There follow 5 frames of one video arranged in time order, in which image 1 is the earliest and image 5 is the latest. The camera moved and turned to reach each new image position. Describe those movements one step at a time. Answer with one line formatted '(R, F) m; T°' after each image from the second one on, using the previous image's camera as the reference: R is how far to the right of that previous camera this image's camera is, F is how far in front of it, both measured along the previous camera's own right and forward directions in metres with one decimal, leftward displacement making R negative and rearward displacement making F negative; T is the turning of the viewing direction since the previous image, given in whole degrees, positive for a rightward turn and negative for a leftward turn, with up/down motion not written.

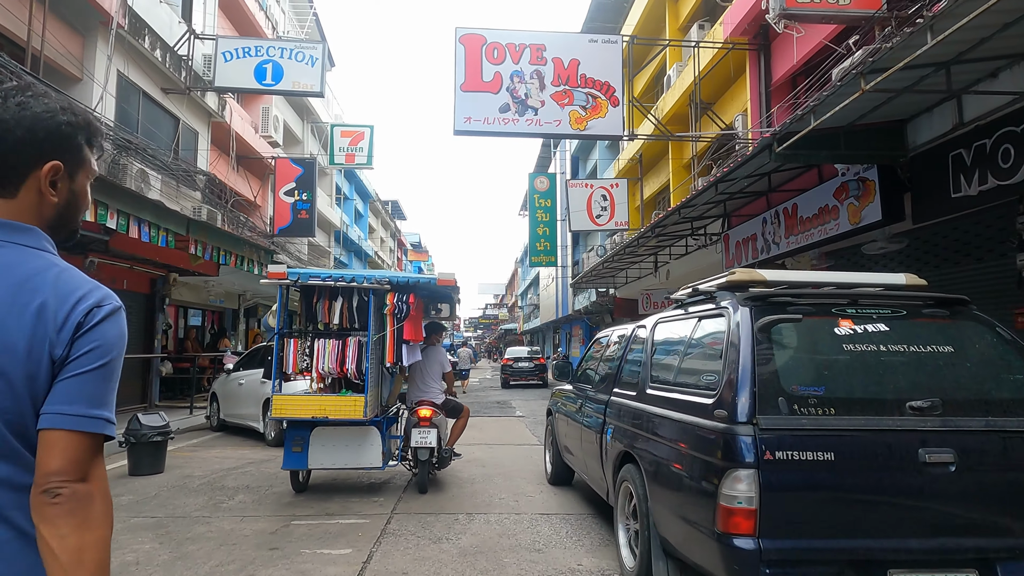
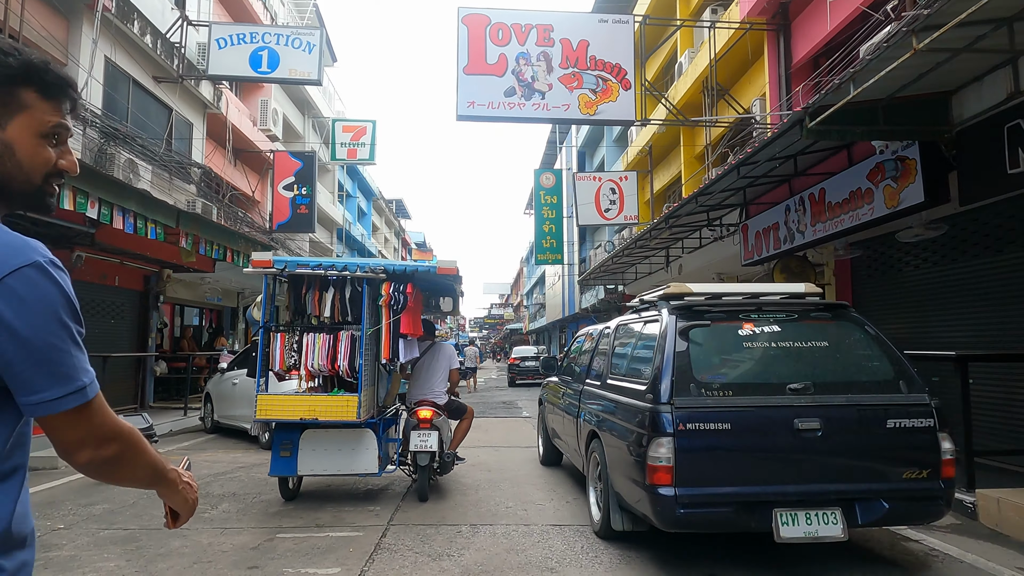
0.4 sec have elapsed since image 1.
(0.0, +0.5) m; 0°
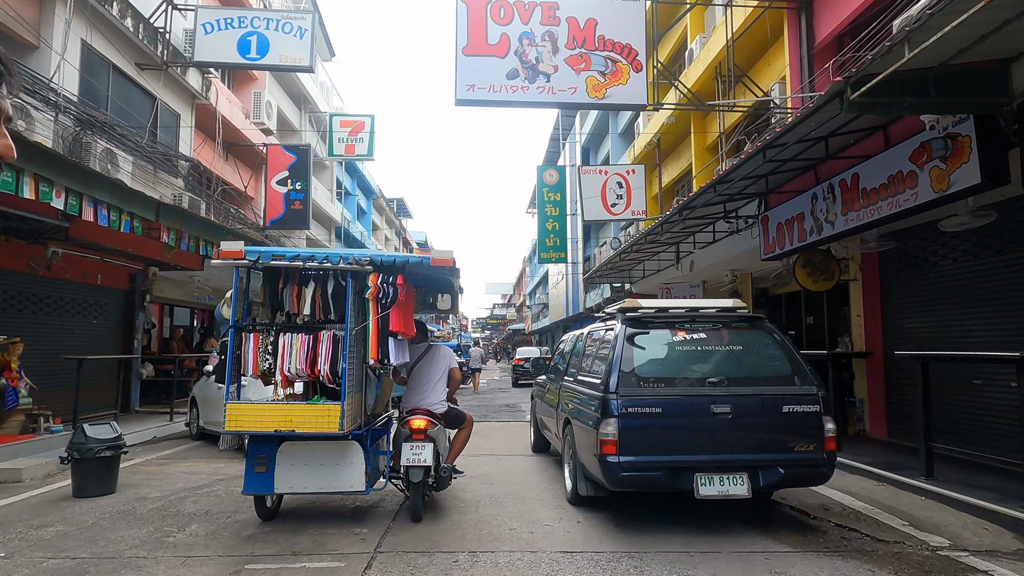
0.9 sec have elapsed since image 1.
(0.0, +0.6) m; 0°
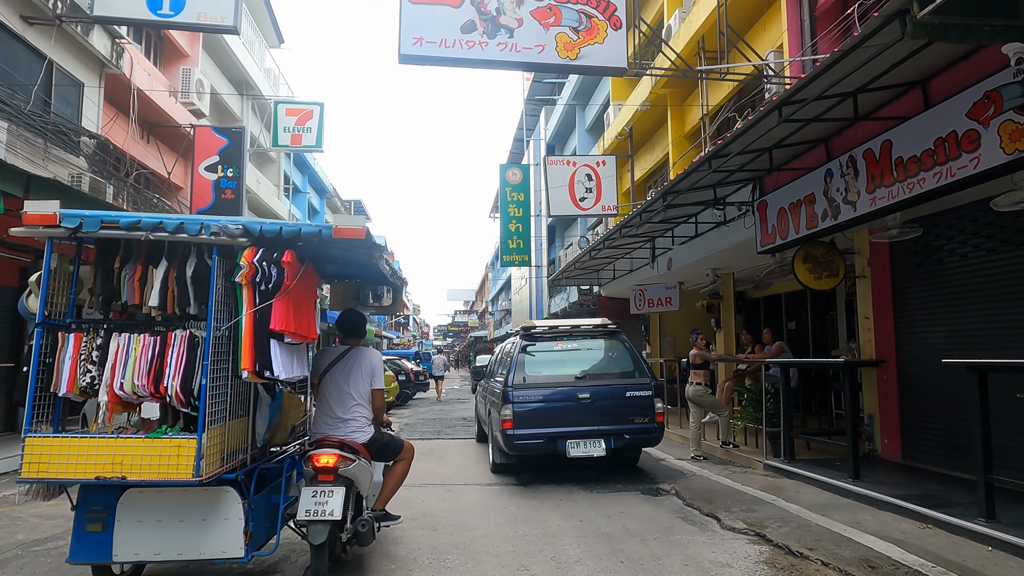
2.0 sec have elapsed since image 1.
(+0.1, +1.4) m; +3°
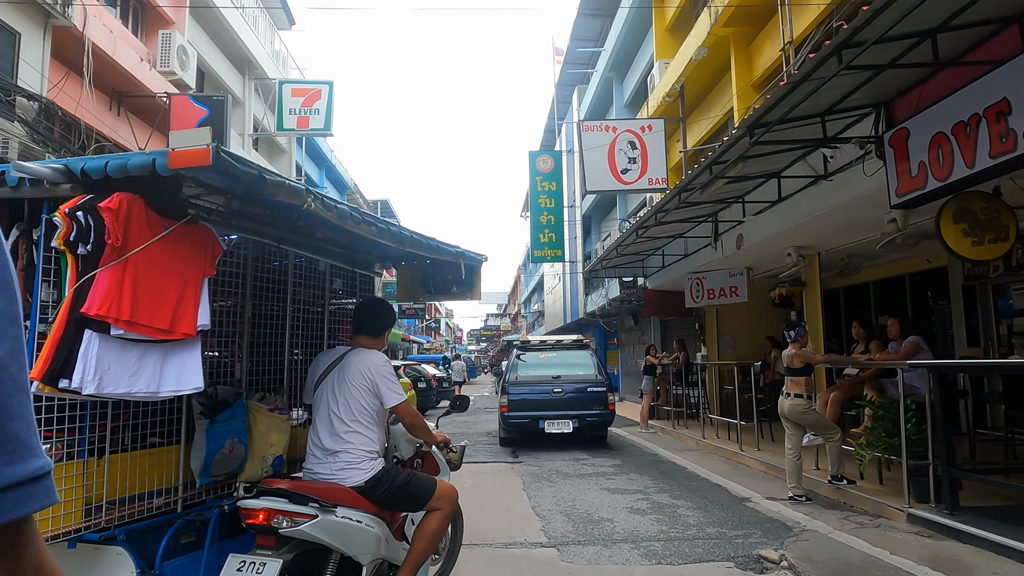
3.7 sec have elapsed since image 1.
(+0.1, +2.2) m; -3°
